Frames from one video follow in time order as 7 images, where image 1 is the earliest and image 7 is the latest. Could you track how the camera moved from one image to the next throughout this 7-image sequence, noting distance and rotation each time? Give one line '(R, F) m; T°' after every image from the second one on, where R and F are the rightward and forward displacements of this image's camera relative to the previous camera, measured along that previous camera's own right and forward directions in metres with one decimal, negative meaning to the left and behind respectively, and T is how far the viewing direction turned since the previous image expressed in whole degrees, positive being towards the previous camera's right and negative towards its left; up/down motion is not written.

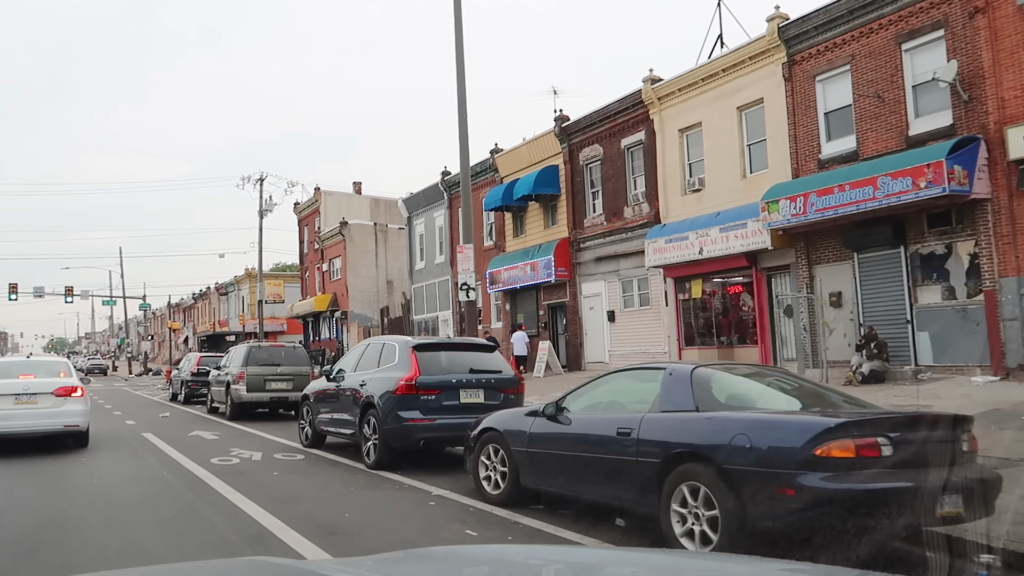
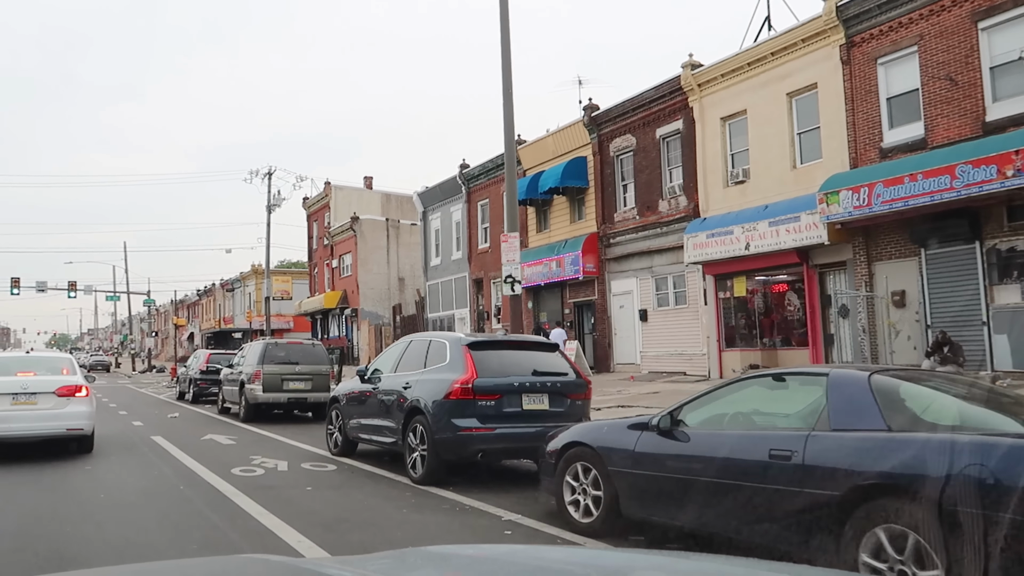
(-0.6, +1.1) m; 0°
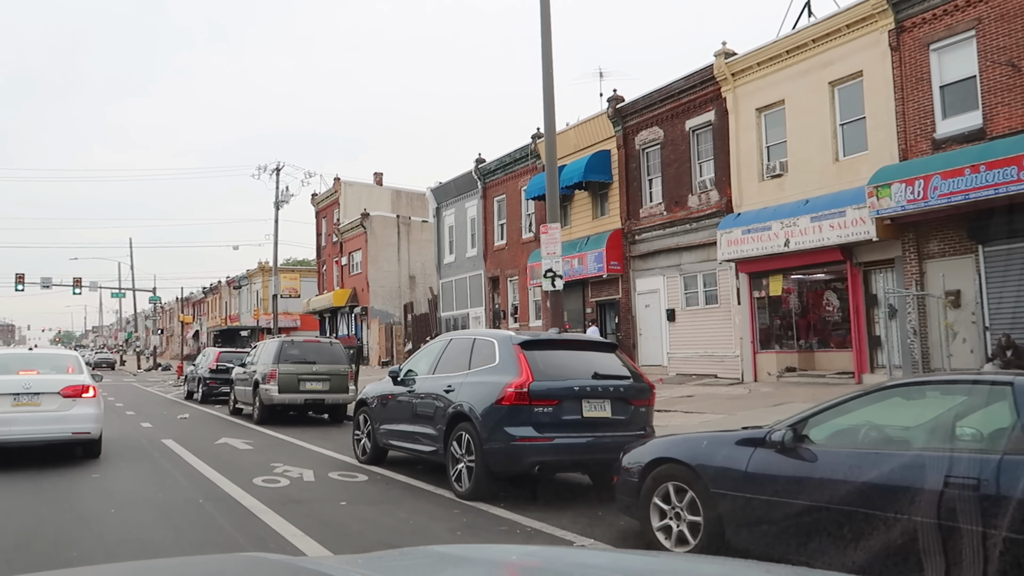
(-0.5, +0.8) m; 0°
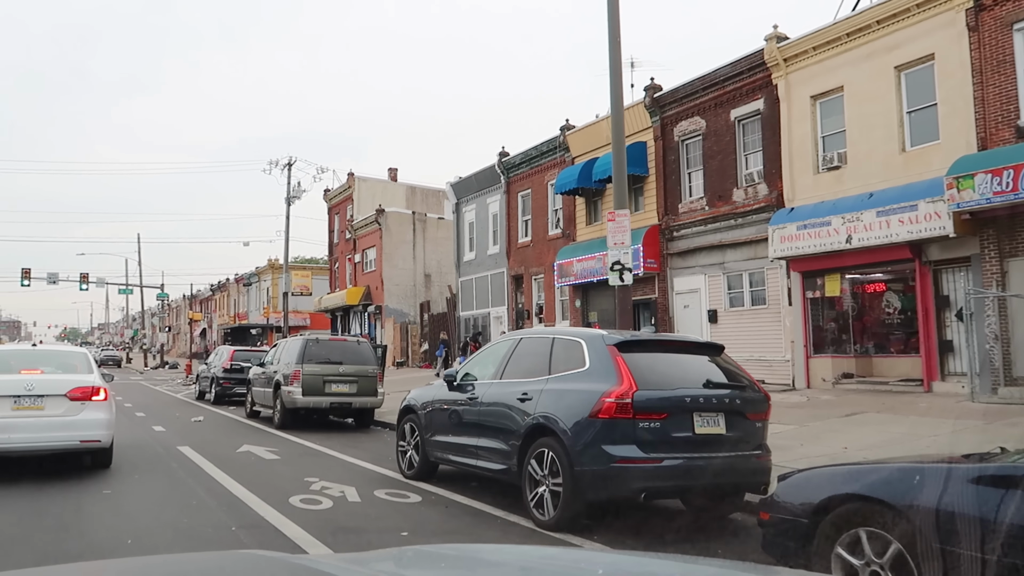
(-0.6, +1.1) m; 0°
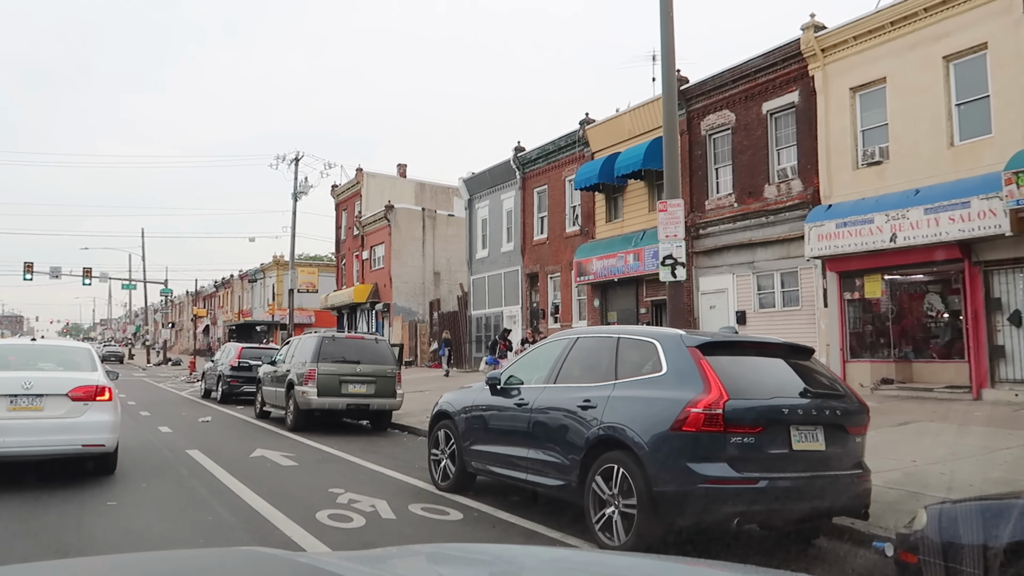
(-0.4, +0.7) m; 0°
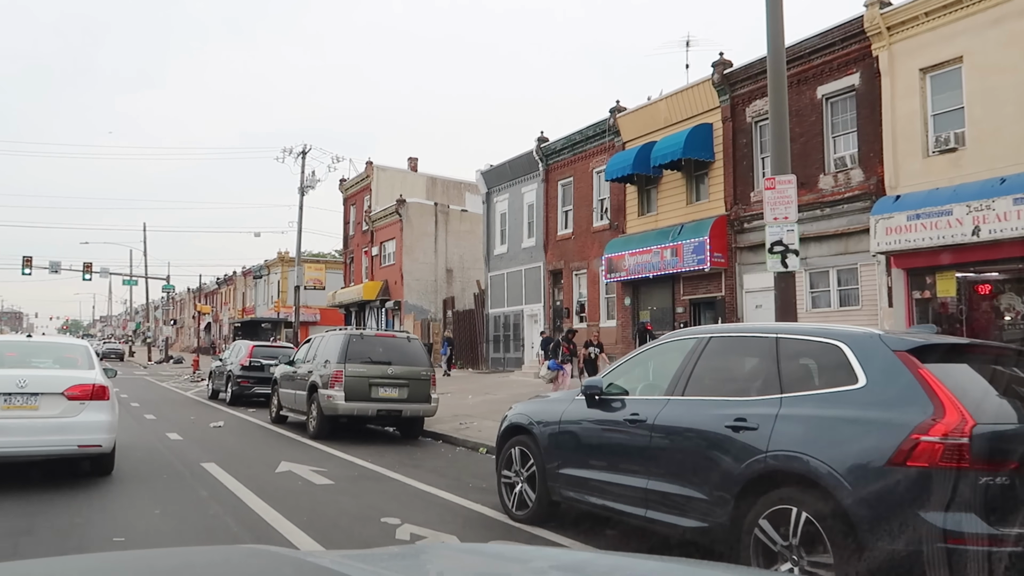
(-0.7, +1.3) m; 0°
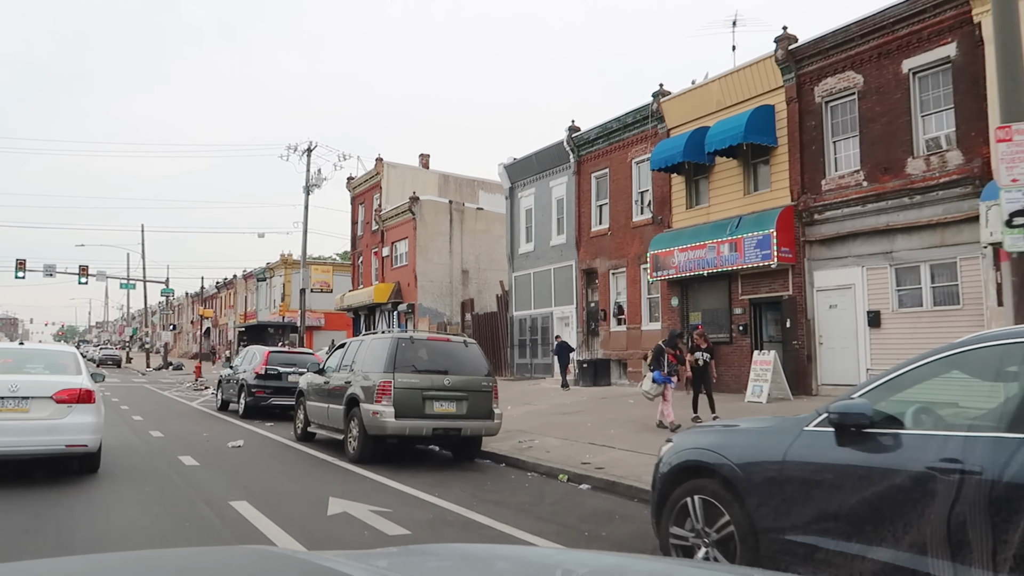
(-1.0, +1.8) m; 0°
